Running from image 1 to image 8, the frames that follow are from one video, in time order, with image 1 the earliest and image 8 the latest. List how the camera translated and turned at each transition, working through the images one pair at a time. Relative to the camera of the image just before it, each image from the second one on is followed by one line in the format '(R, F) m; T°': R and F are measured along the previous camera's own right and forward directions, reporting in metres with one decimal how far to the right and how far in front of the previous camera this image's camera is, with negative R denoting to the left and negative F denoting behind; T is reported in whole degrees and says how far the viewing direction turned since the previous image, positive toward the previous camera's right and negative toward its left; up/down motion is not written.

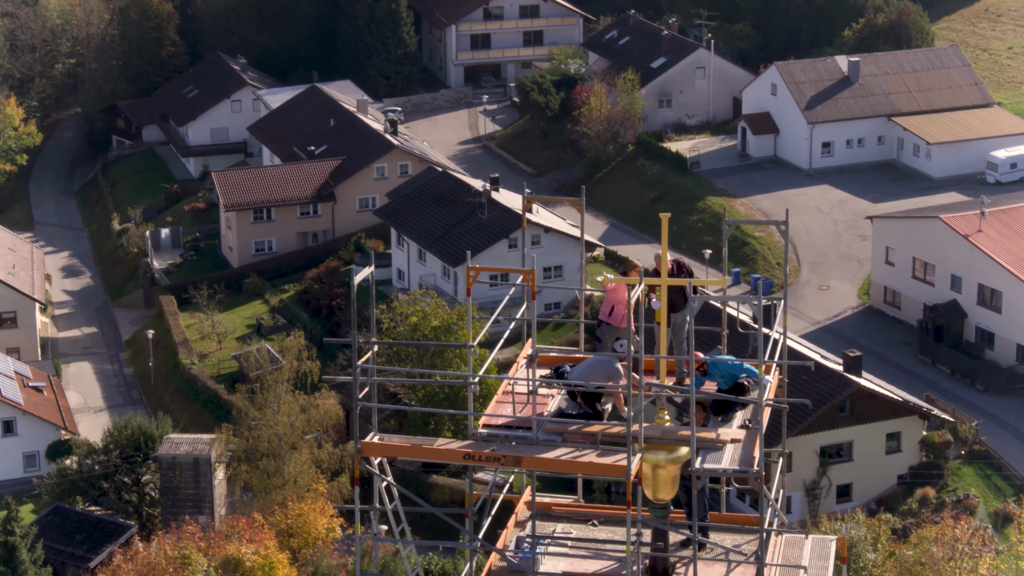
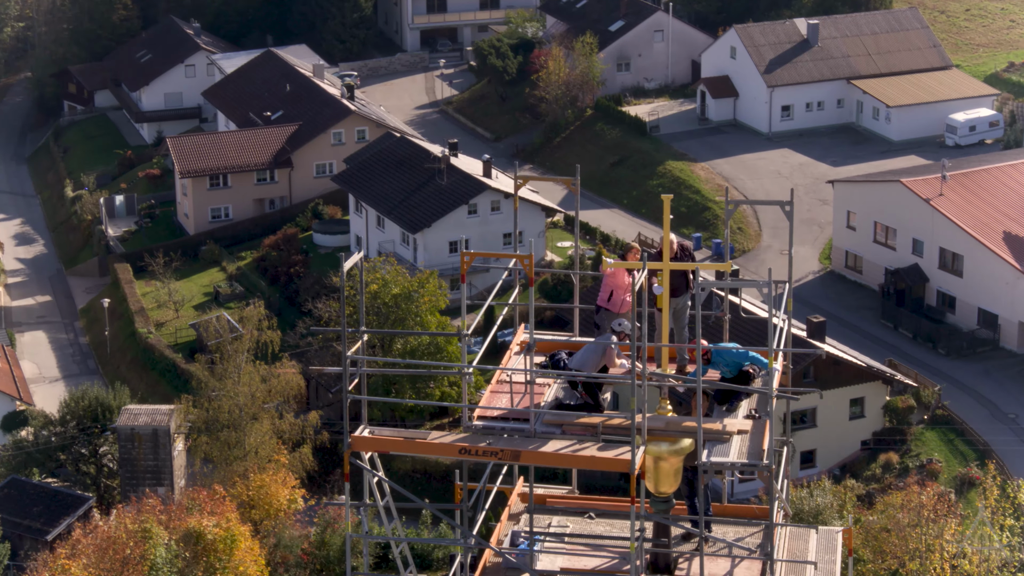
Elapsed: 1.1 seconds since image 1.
(-0.2, +0.3) m; +1°
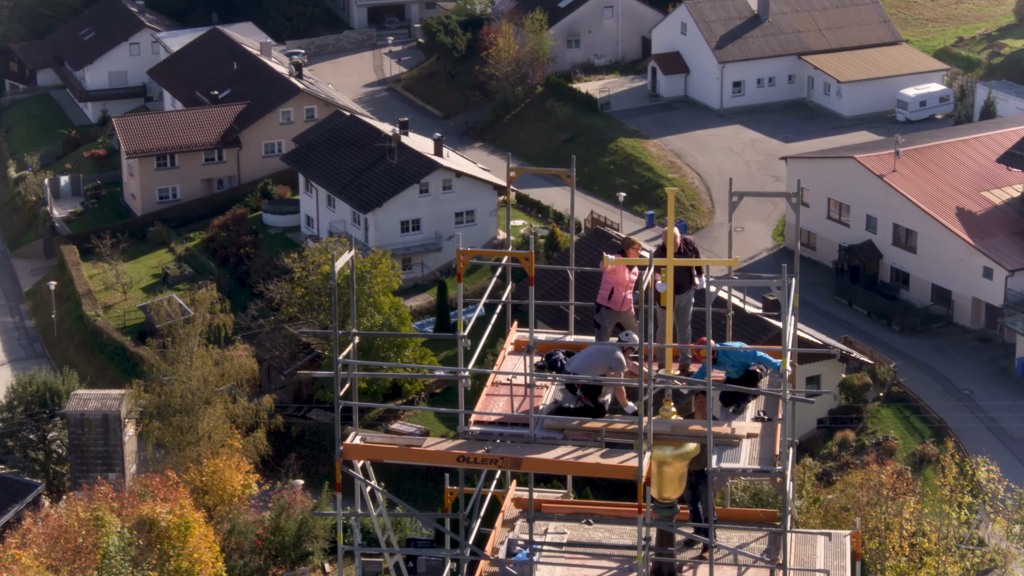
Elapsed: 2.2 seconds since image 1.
(-0.2, +0.3) m; +2°
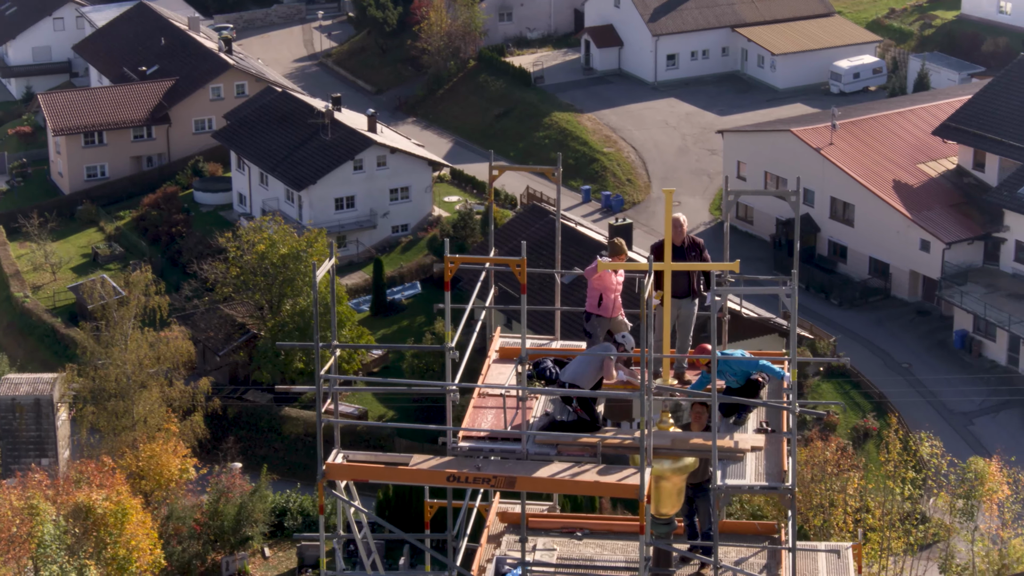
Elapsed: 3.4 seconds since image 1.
(-0.2, +0.4) m; +2°
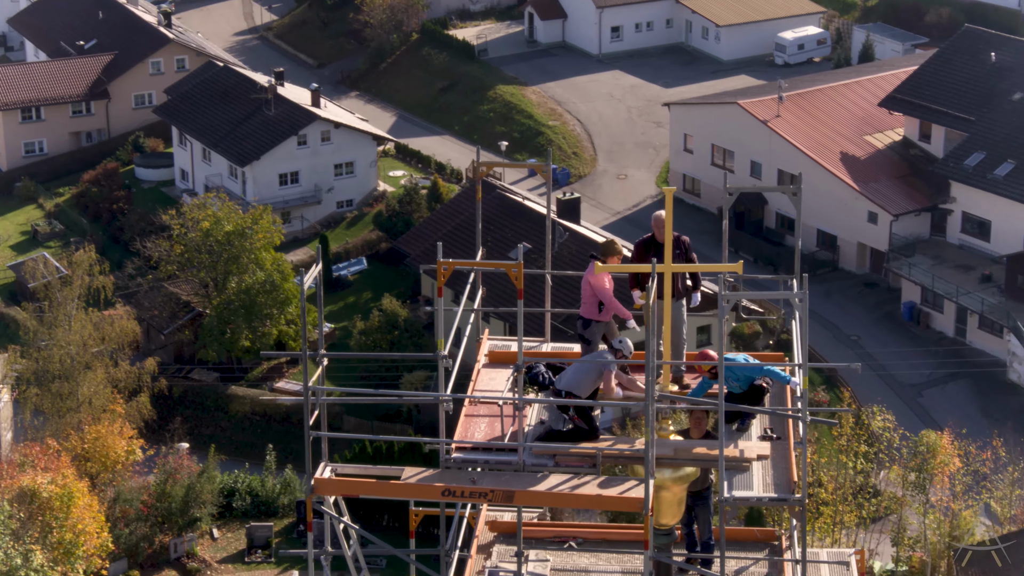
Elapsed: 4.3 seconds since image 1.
(-0.2, +0.3) m; +2°
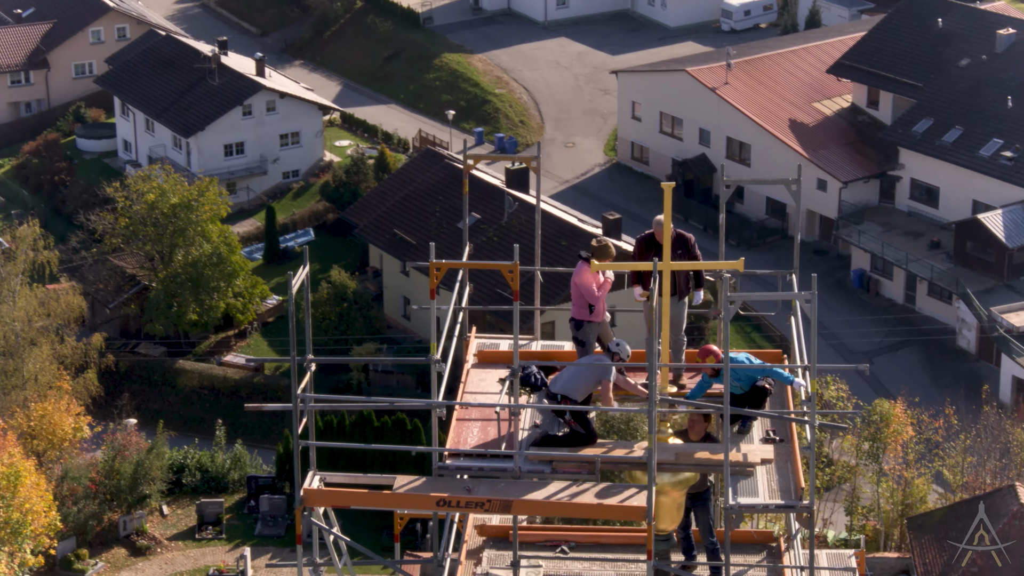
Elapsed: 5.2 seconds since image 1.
(-0.2, +0.3) m; +2°
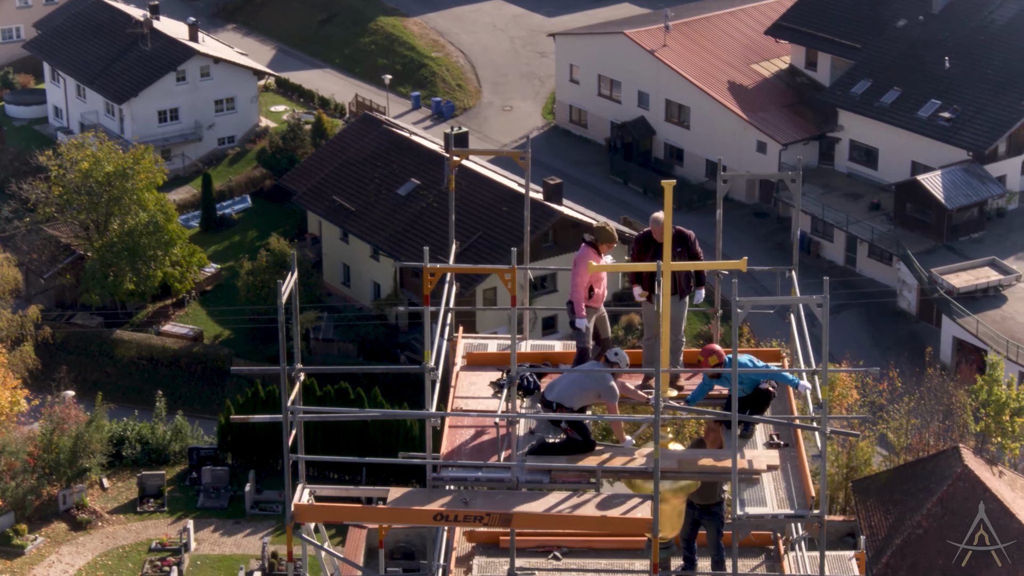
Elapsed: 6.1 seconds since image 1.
(-0.2, +0.2) m; +2°
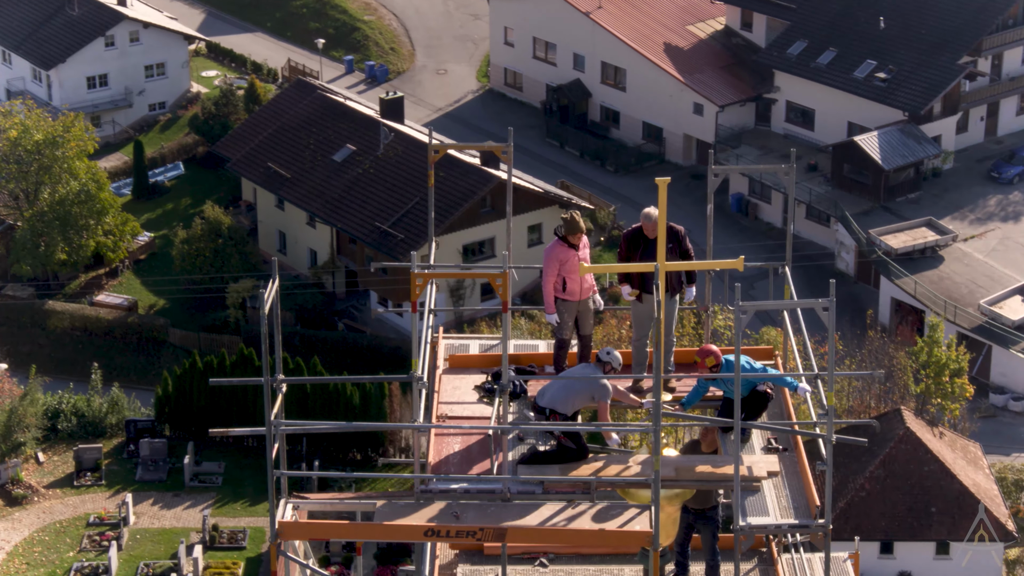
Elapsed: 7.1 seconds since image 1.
(-0.2, +0.3) m; +2°
